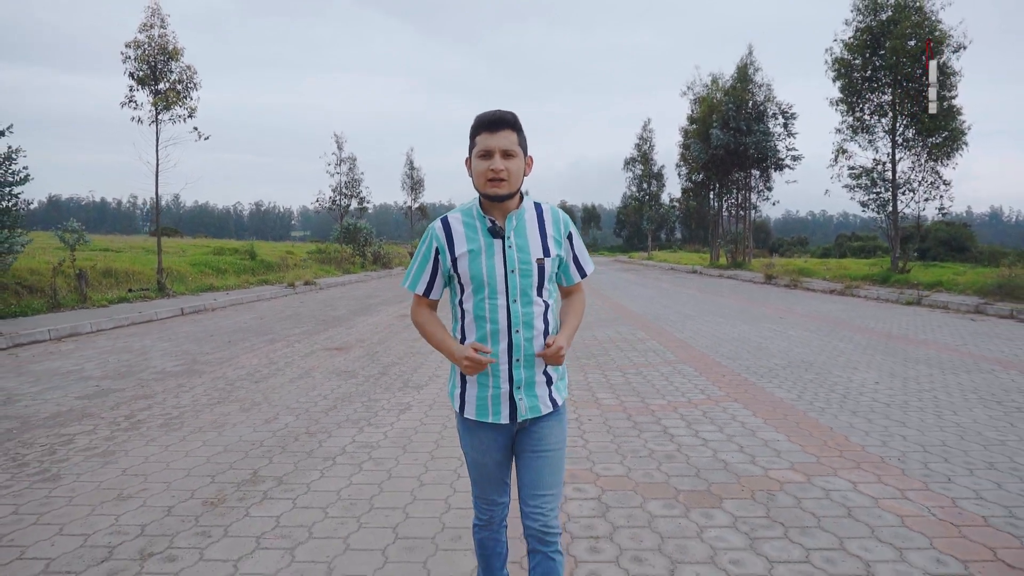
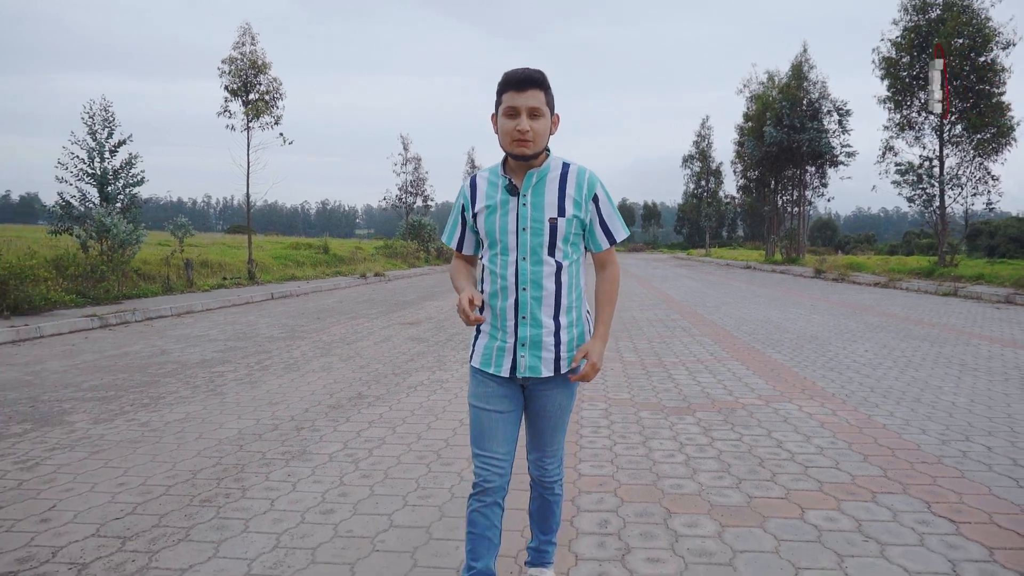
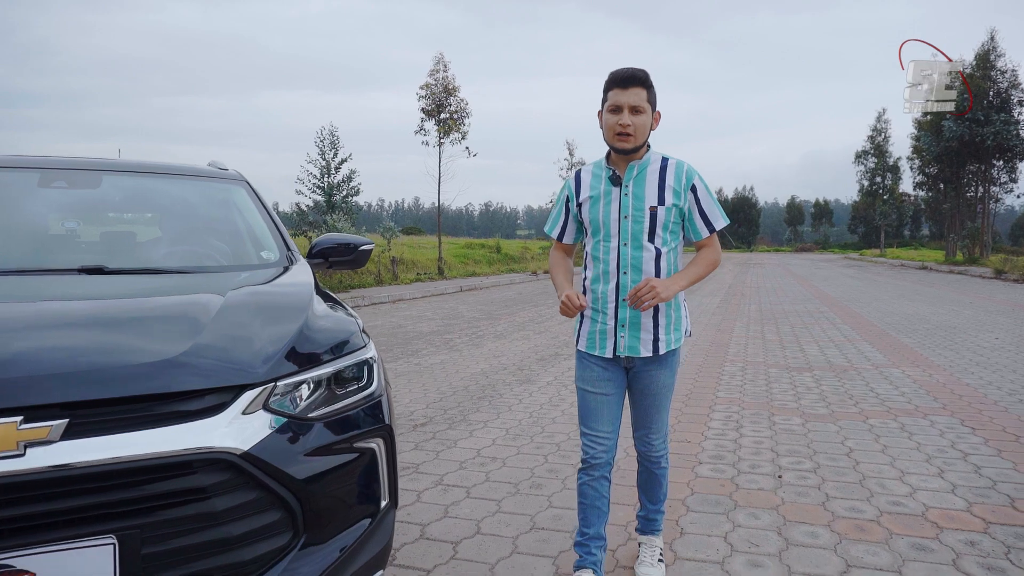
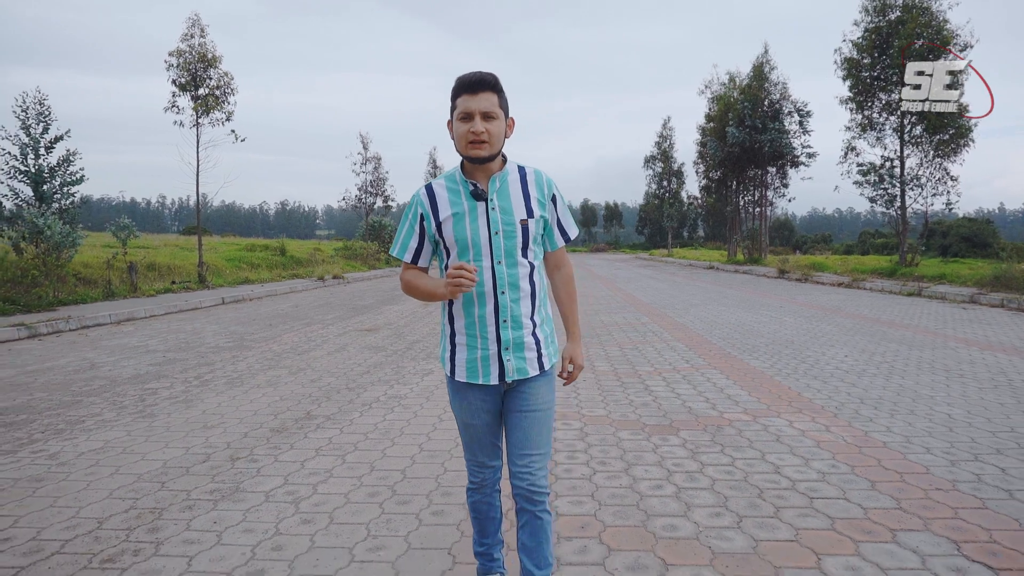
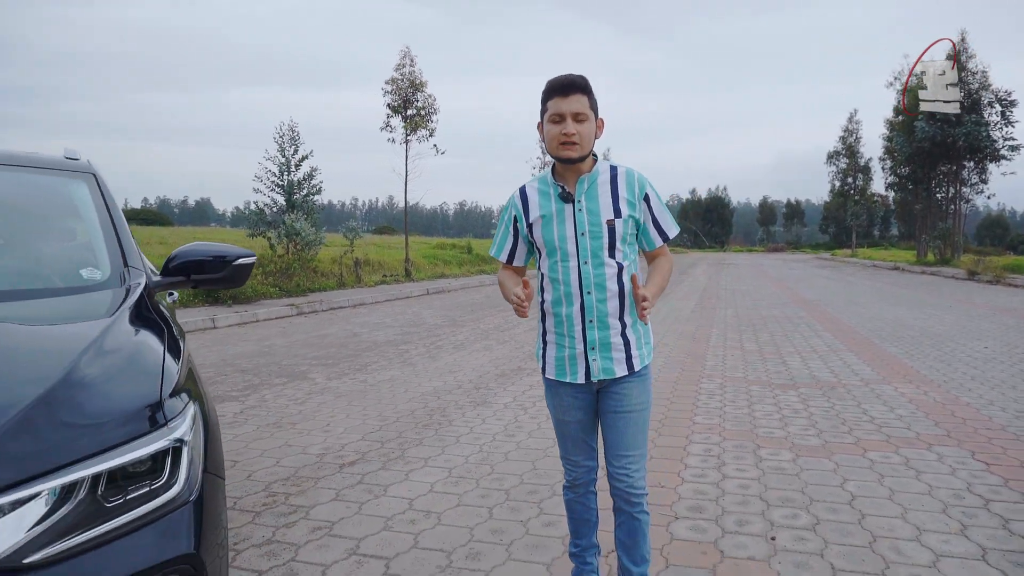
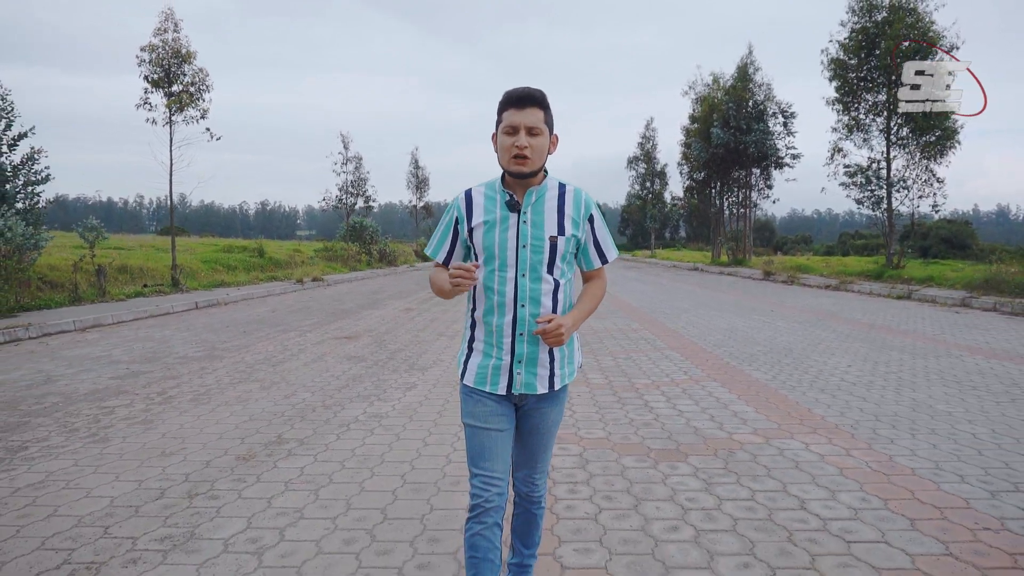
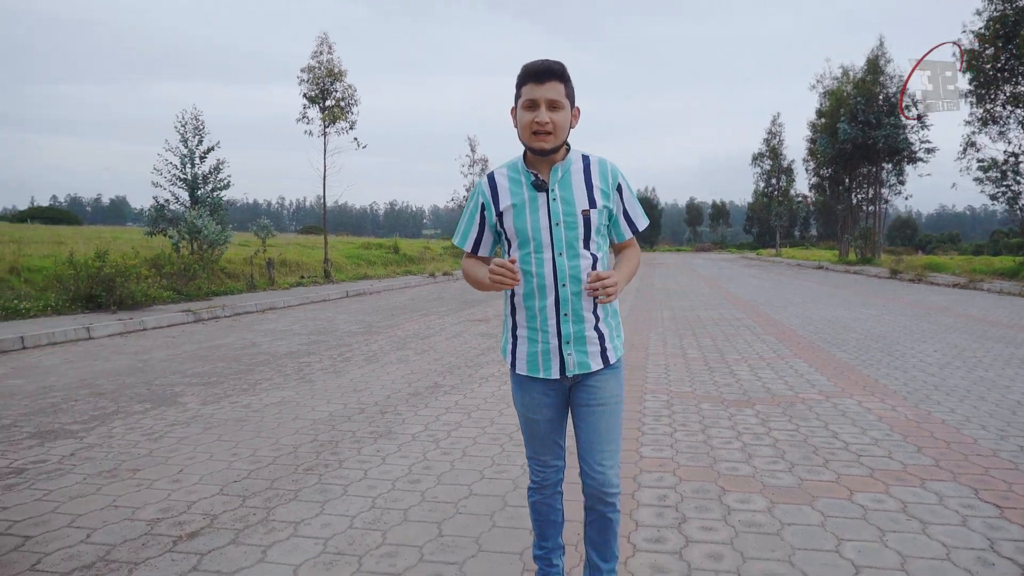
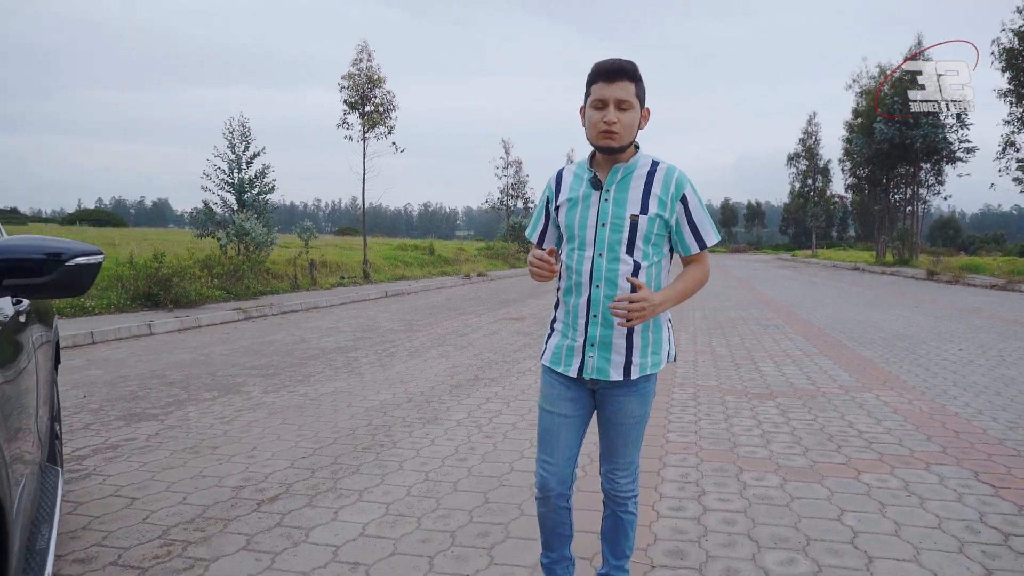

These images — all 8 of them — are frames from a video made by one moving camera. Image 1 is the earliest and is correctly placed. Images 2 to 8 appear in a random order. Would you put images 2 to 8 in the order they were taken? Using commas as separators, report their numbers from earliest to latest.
6, 4, 2, 7, 8, 5, 3
